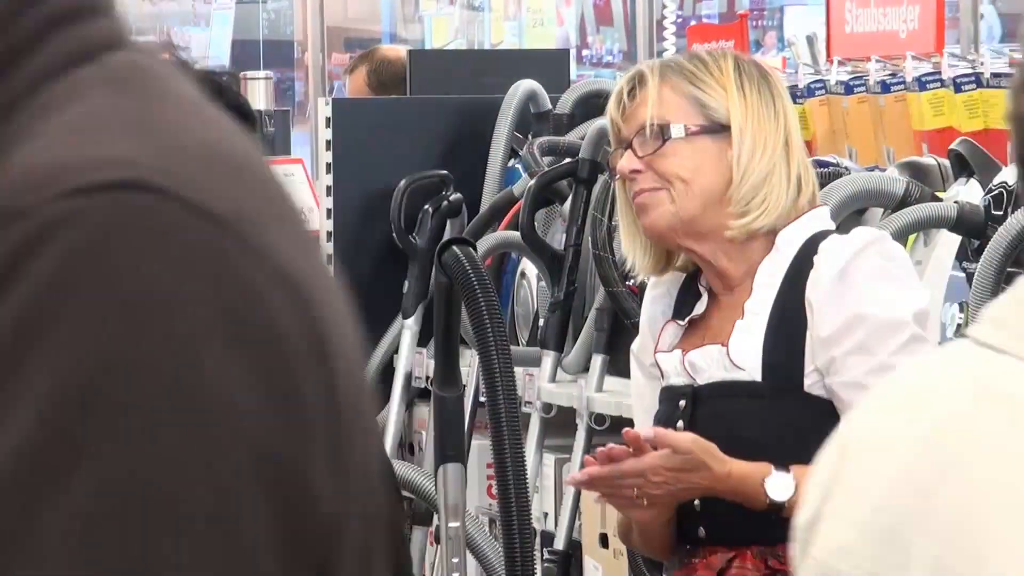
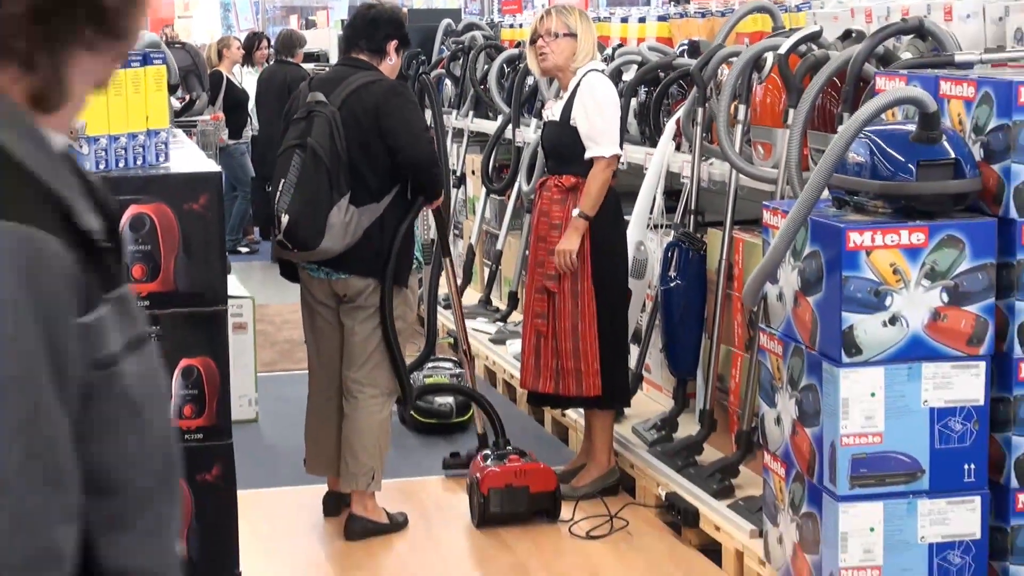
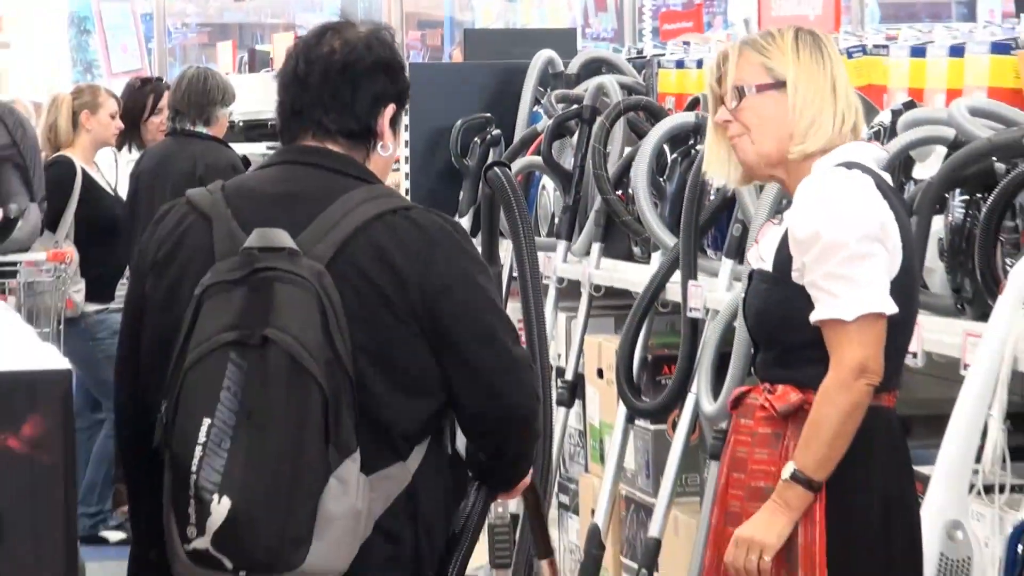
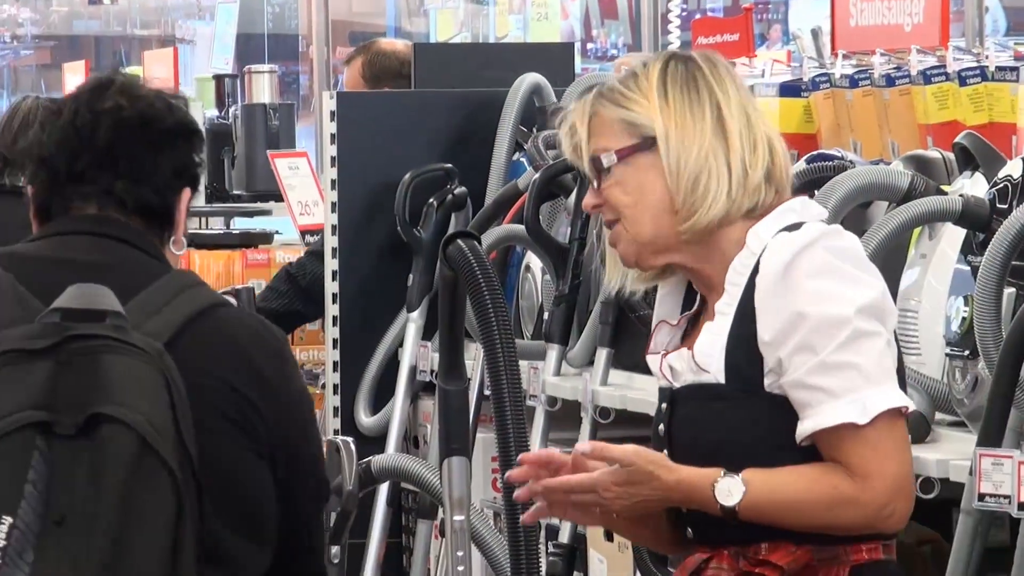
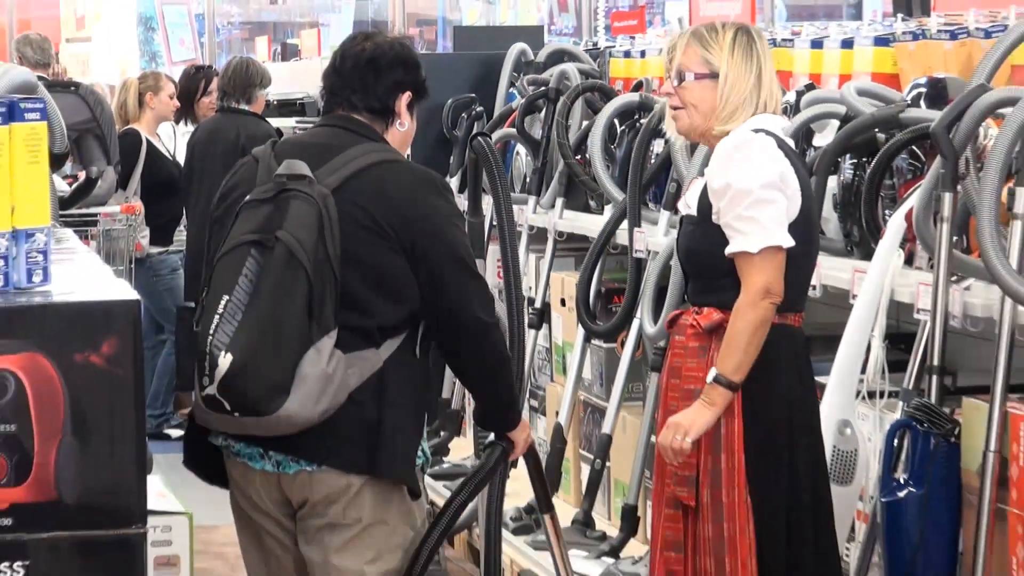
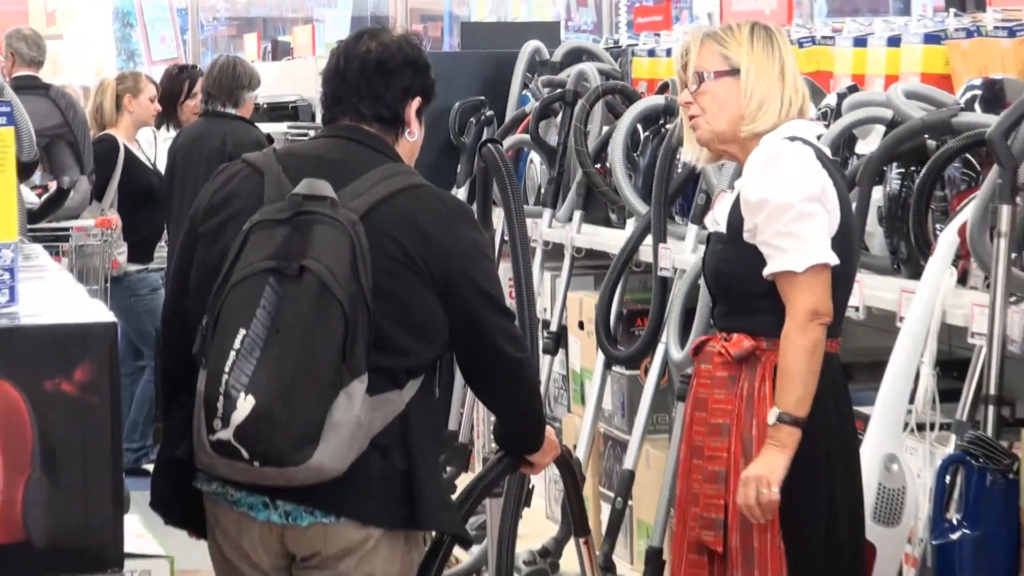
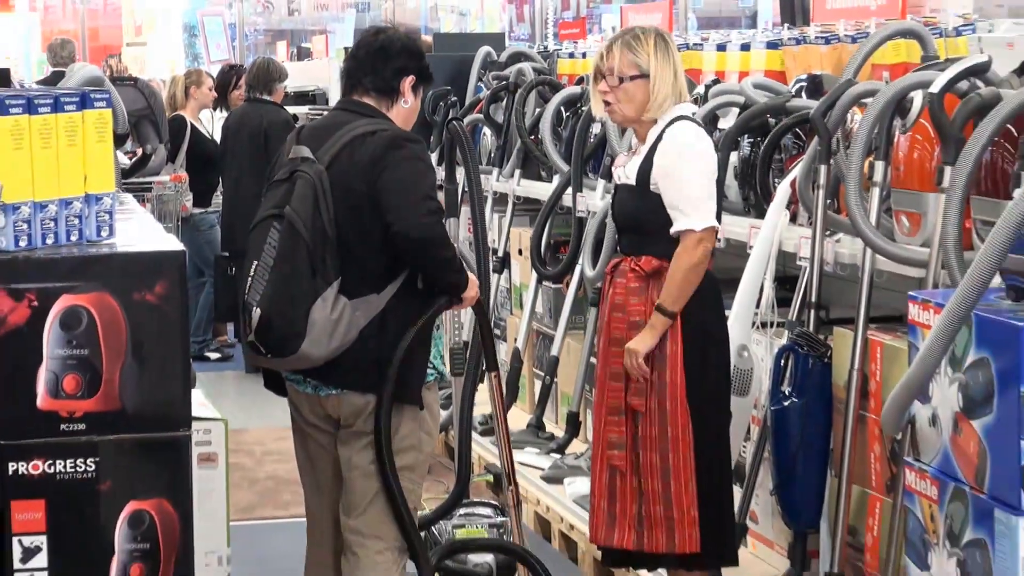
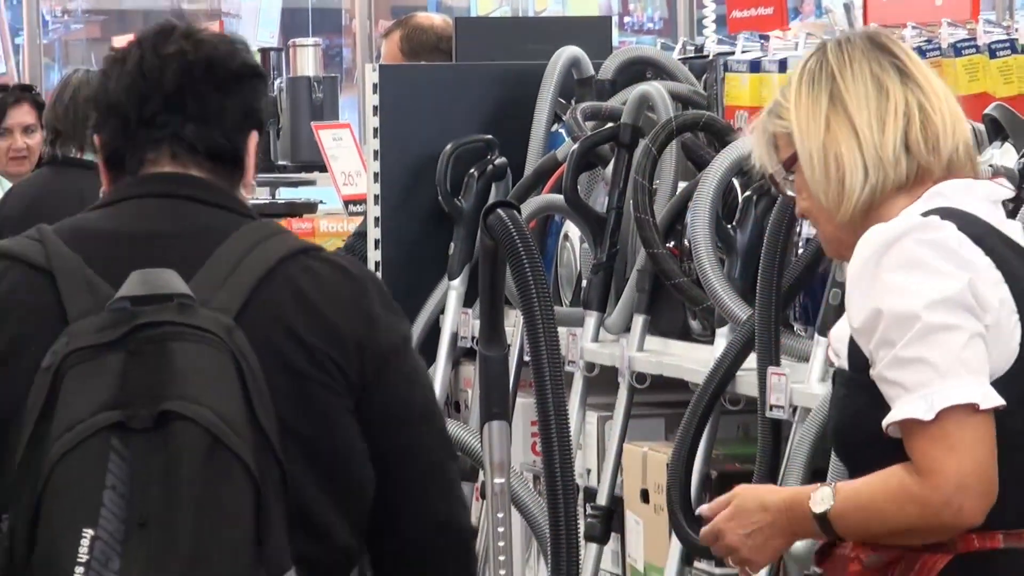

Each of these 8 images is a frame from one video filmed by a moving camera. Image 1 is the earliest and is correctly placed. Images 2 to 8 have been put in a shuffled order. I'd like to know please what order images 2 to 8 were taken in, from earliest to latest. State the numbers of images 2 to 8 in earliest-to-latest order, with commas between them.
4, 8, 3, 6, 5, 7, 2
